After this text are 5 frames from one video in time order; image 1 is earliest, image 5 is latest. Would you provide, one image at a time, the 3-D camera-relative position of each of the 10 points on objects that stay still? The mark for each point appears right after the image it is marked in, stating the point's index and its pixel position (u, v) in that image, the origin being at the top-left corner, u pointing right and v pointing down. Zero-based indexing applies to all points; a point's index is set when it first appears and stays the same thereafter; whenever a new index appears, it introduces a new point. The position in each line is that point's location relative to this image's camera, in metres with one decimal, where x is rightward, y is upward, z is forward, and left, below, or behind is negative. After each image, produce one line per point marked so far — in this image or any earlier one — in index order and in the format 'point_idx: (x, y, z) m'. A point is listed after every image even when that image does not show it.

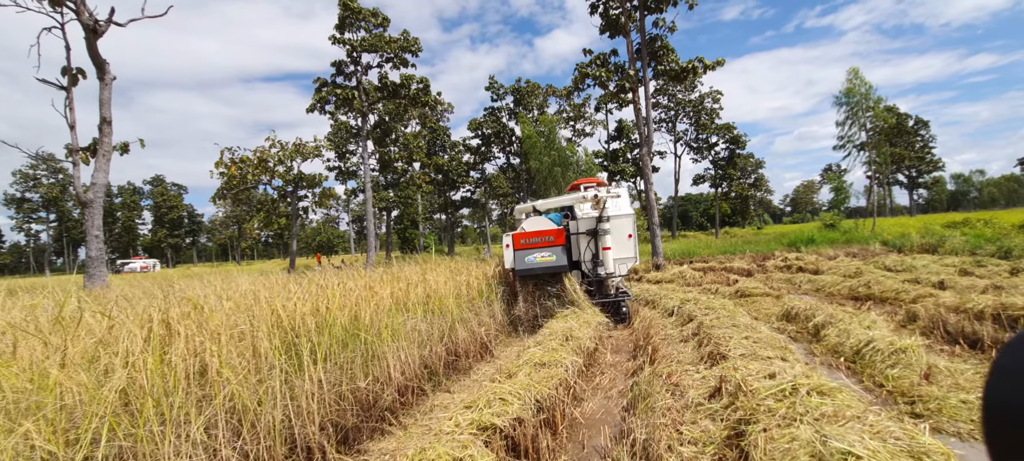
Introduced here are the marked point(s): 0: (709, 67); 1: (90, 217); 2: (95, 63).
0: (+7.4, +6.1, +15.7) m
1: (-11.9, +0.4, +11.8) m
2: (-12.2, +4.9, +12.1) m
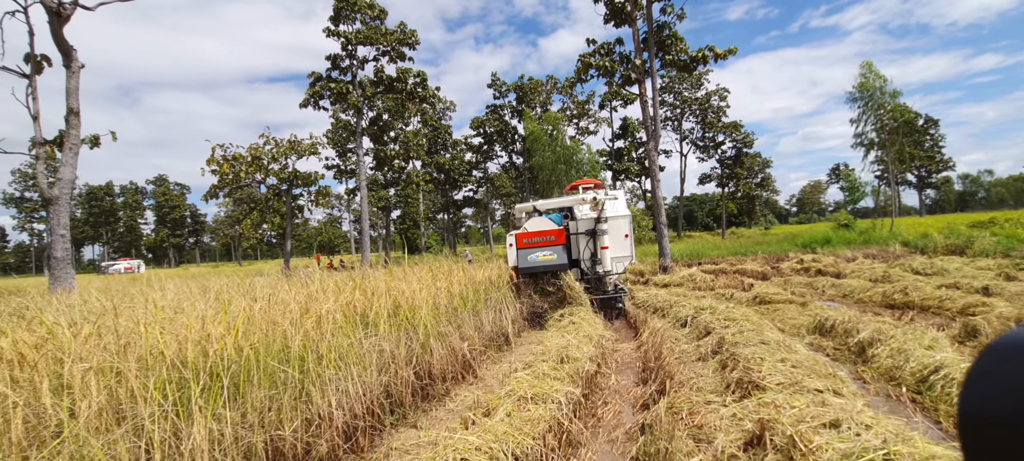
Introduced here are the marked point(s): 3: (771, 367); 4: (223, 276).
0: (+7.3, +6.1, +14.7) m
1: (-12.0, +0.4, +10.9) m
2: (-12.2, +4.9, +11.3) m
3: (+2.5, -1.4, +4.1) m
4: (-3.9, -0.7, +5.6) m
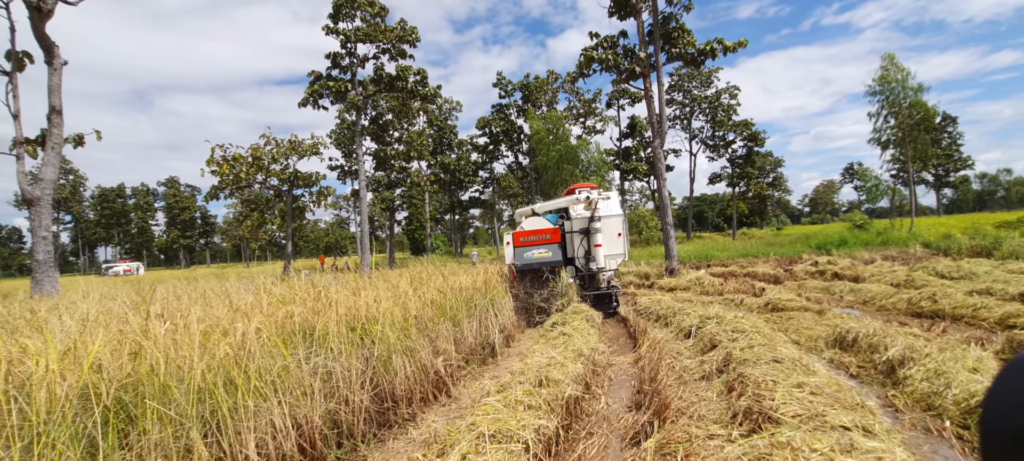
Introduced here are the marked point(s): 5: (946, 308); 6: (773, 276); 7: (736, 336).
0: (+7.3, +6.1, +14.0) m
1: (-12.1, +0.4, +10.6) m
2: (-12.4, +4.9, +11.0) m
3: (+2.3, -1.4, +3.5) m
4: (-4.1, -0.8, +5.1) m
5: (+7.2, -1.3, +6.9) m
6: (+7.9, -1.4, +12.6) m
7: (+2.9, -1.4, +5.4) m
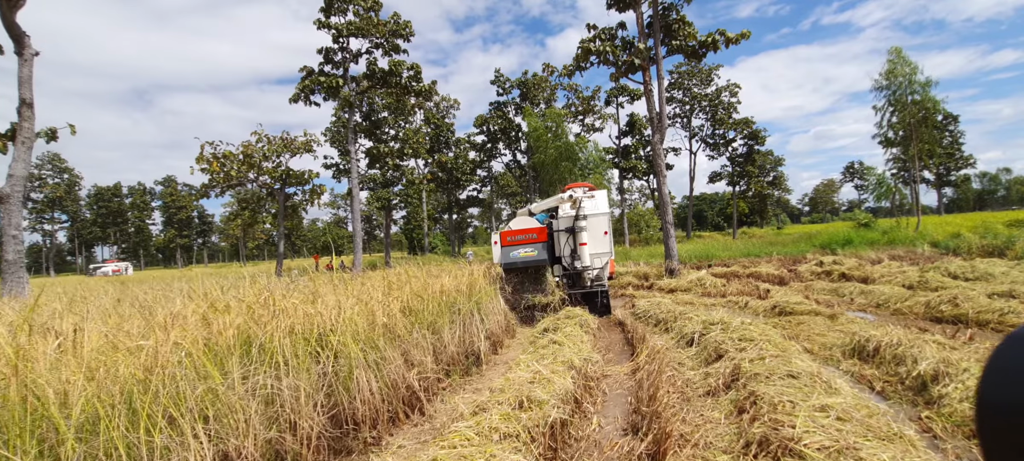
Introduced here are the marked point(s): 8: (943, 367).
0: (+7.1, +6.1, +13.4) m
1: (-12.3, +0.4, +10.1) m
2: (-12.6, +4.9, +10.5) m
3: (+2.1, -1.3, +3.0) m
4: (-4.3, -0.7, +4.6) m
5: (+7.0, -1.3, +6.4) m
6: (+7.7, -1.3, +12.0) m
7: (+2.7, -1.3, +4.9) m
8: (+4.0, -1.3, +3.9) m
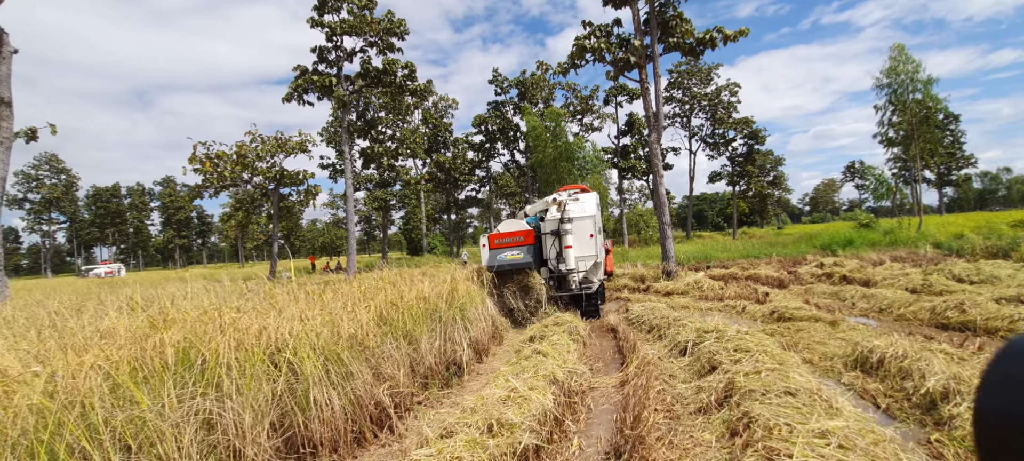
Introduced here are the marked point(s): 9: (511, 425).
0: (+6.9, +6.1, +13.1) m
1: (-12.5, +0.4, +9.8) m
2: (-12.8, +4.8, +10.2) m
3: (+1.9, -1.4, +2.7) m
4: (-4.5, -0.8, +4.3) m
5: (+6.8, -1.3, +6.1) m
6: (+7.5, -1.4, +11.7) m
7: (+2.5, -1.4, +4.6) m
8: (+3.8, -1.3, +3.6) m
9: (0.0, -1.4, +3.1) m
